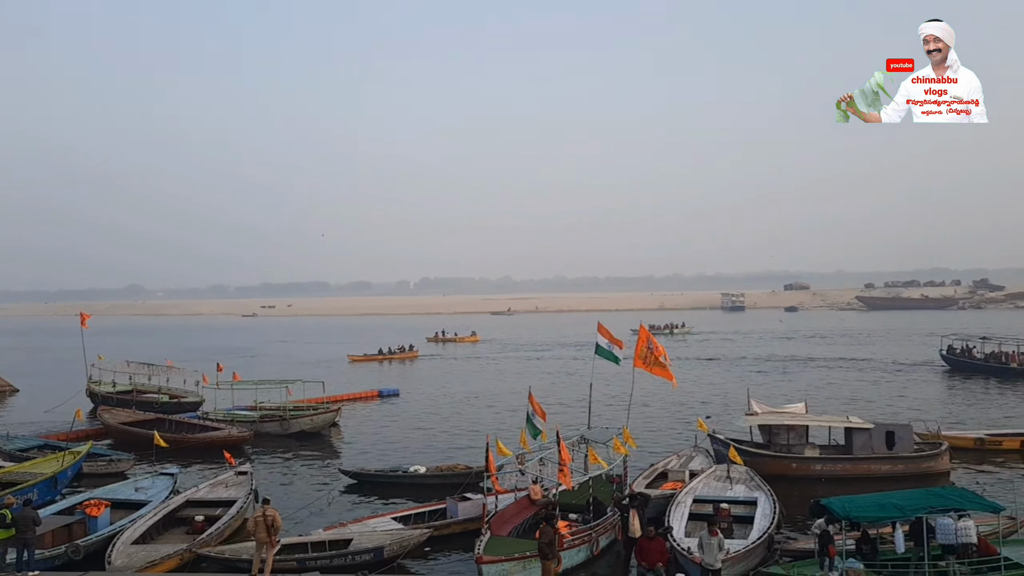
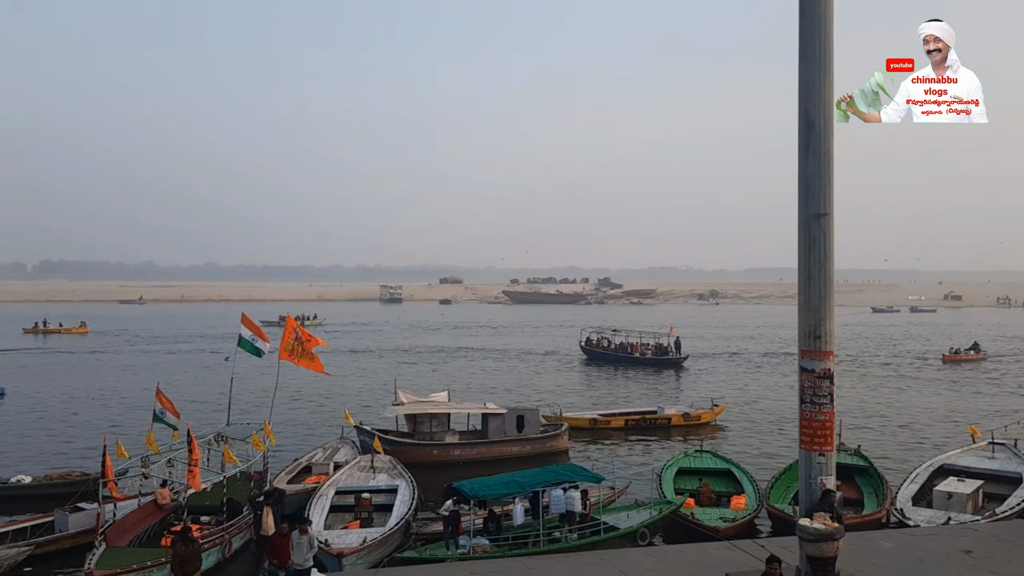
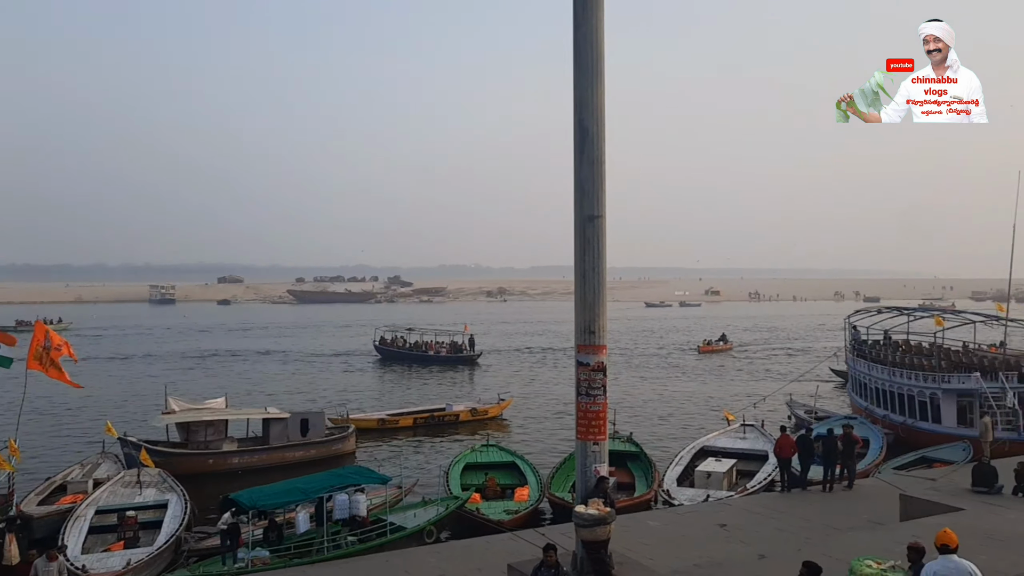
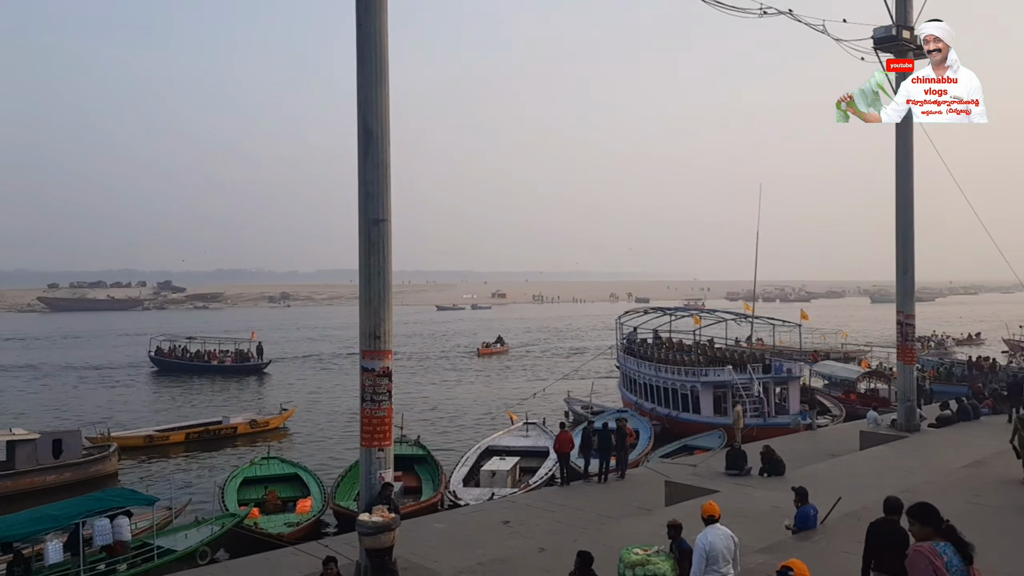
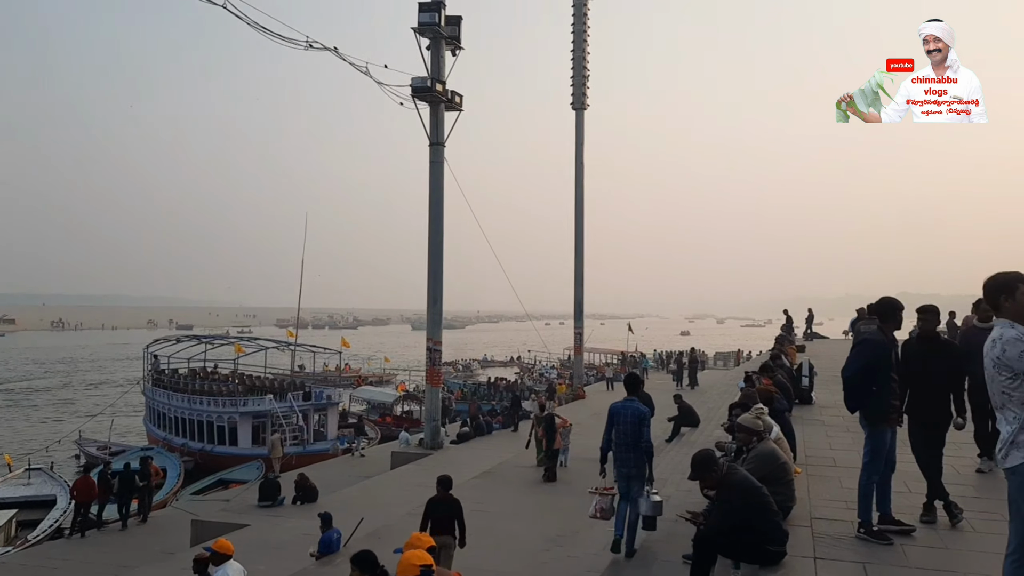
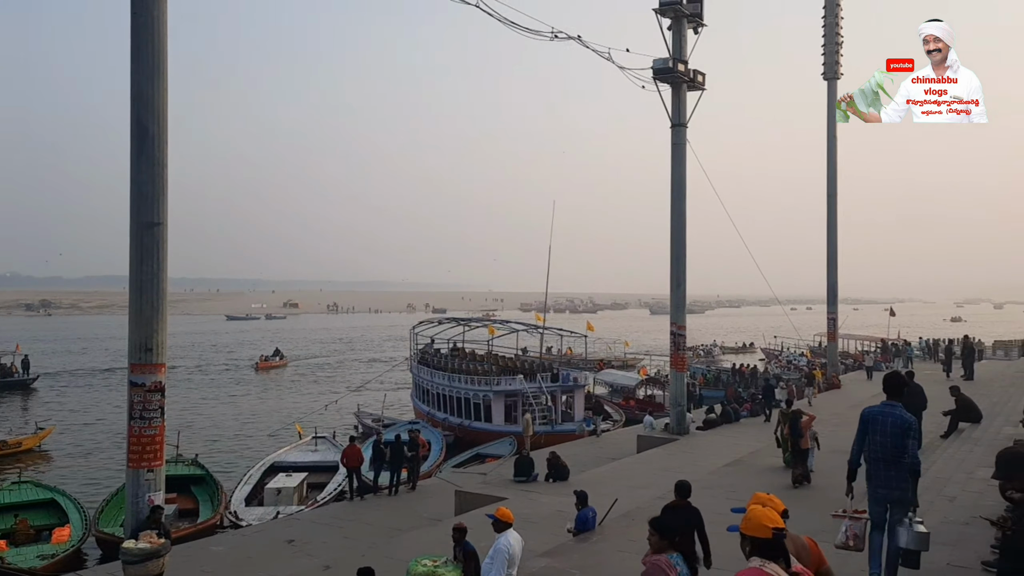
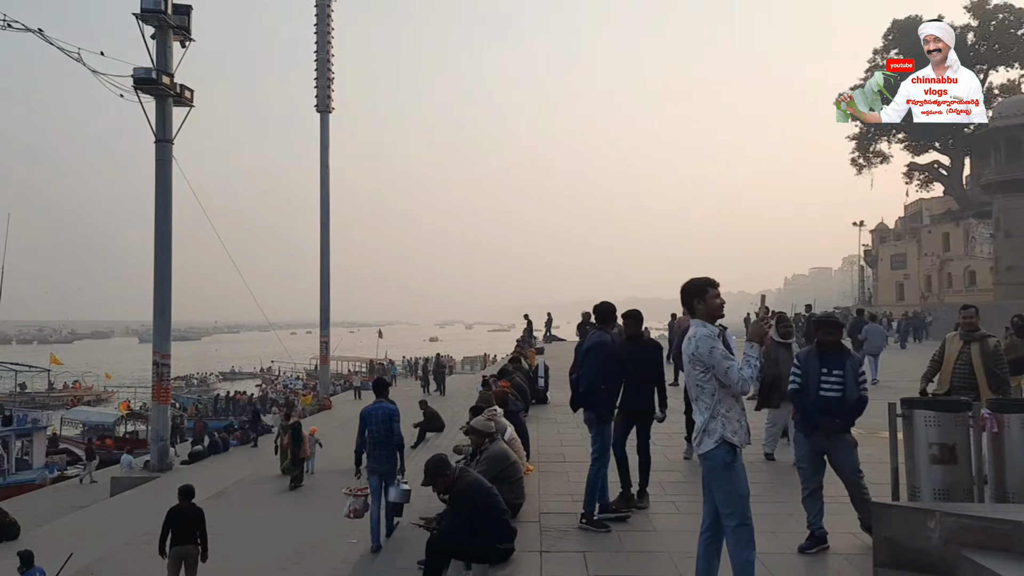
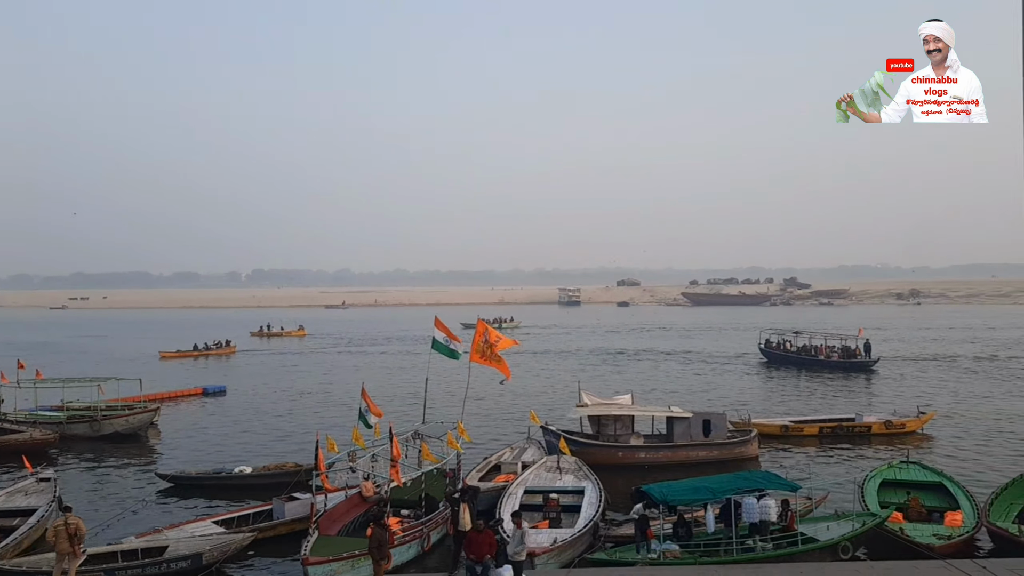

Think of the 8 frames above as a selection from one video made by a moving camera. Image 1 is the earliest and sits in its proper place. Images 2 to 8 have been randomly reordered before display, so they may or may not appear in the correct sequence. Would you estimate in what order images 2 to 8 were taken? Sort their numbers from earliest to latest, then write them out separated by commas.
8, 2, 3, 4, 6, 5, 7
